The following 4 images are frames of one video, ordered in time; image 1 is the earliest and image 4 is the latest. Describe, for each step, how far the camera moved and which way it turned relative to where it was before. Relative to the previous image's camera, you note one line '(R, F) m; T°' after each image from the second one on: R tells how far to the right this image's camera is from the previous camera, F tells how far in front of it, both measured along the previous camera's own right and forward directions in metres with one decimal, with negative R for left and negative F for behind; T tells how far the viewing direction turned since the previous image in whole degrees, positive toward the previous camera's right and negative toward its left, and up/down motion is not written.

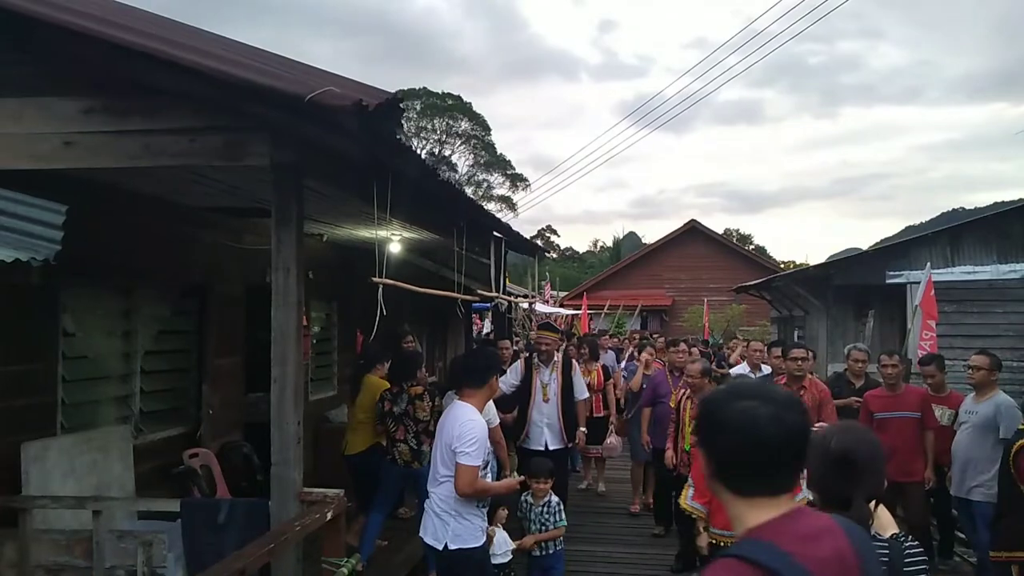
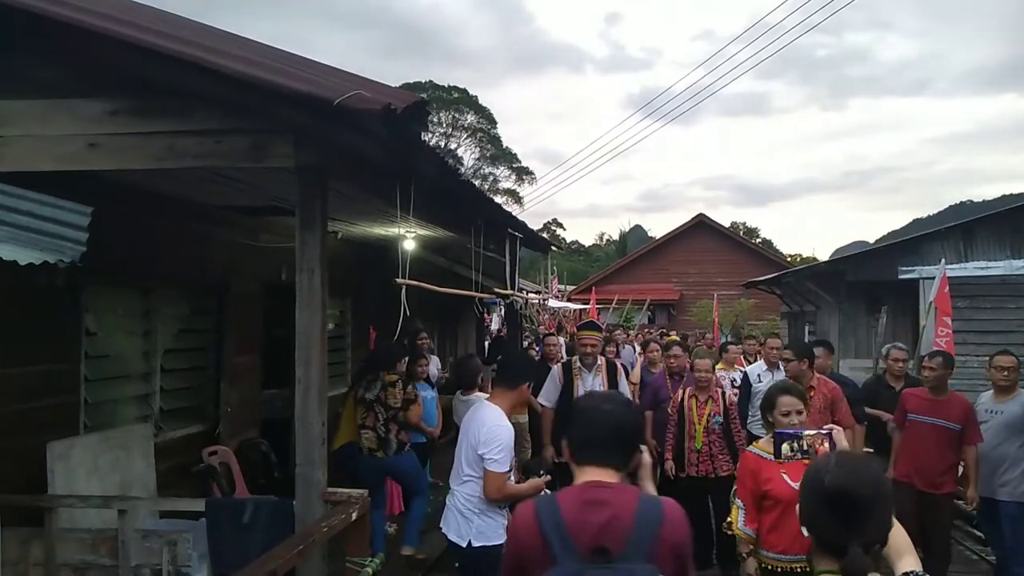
(-0.1, 0.0) m; 0°
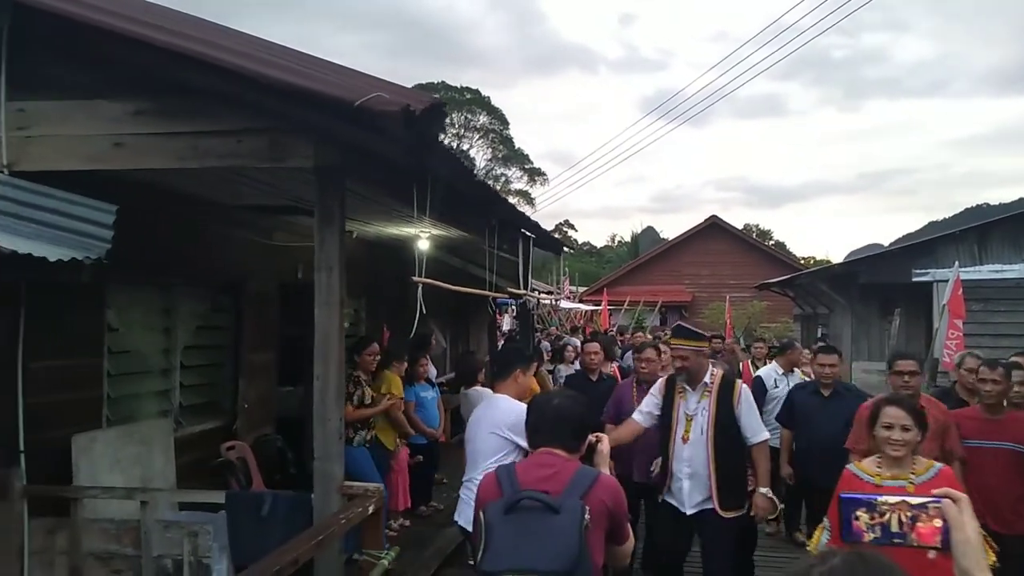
(0.0, -0.1) m; -1°
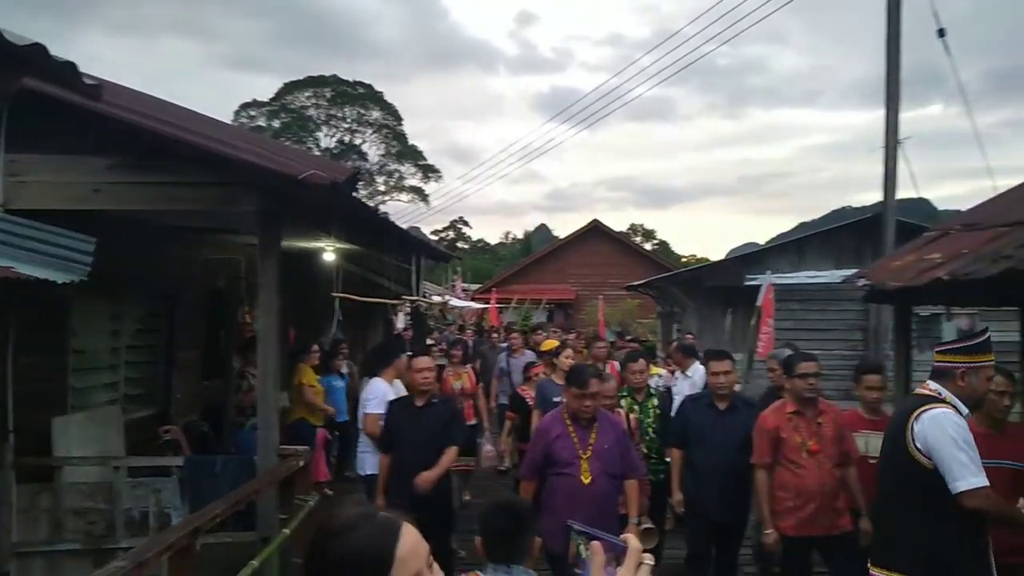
(0.0, -1.6) m; +8°
